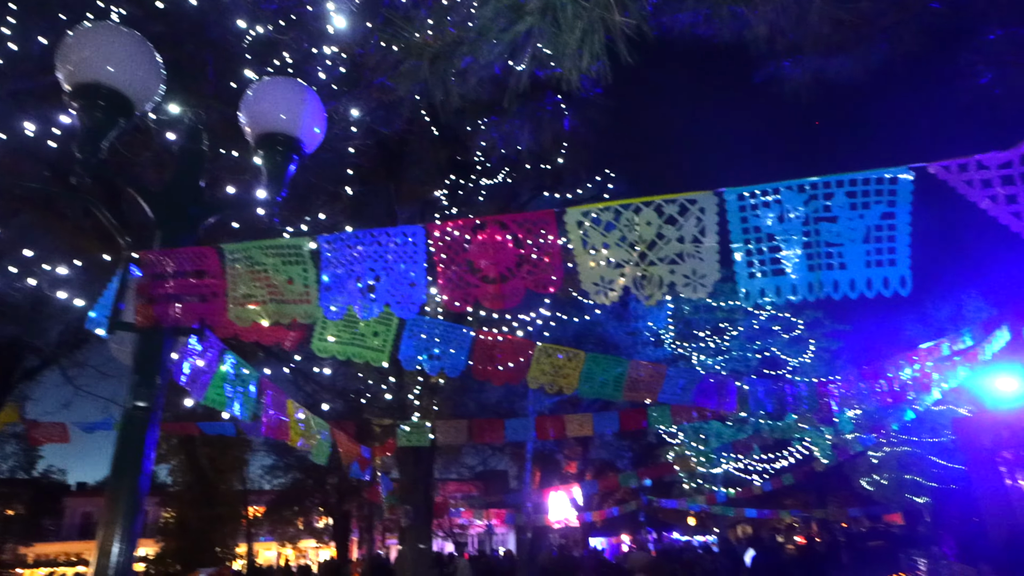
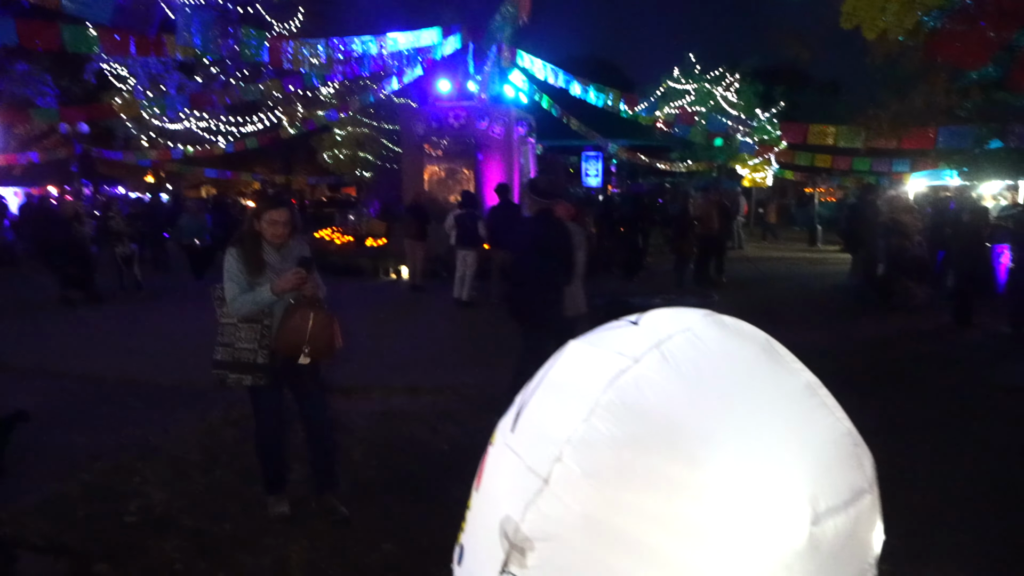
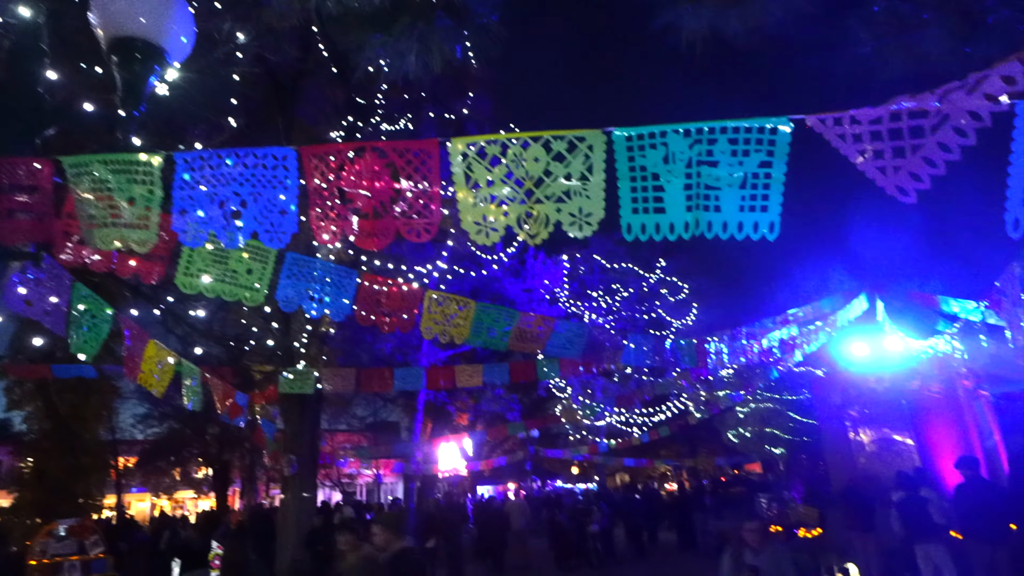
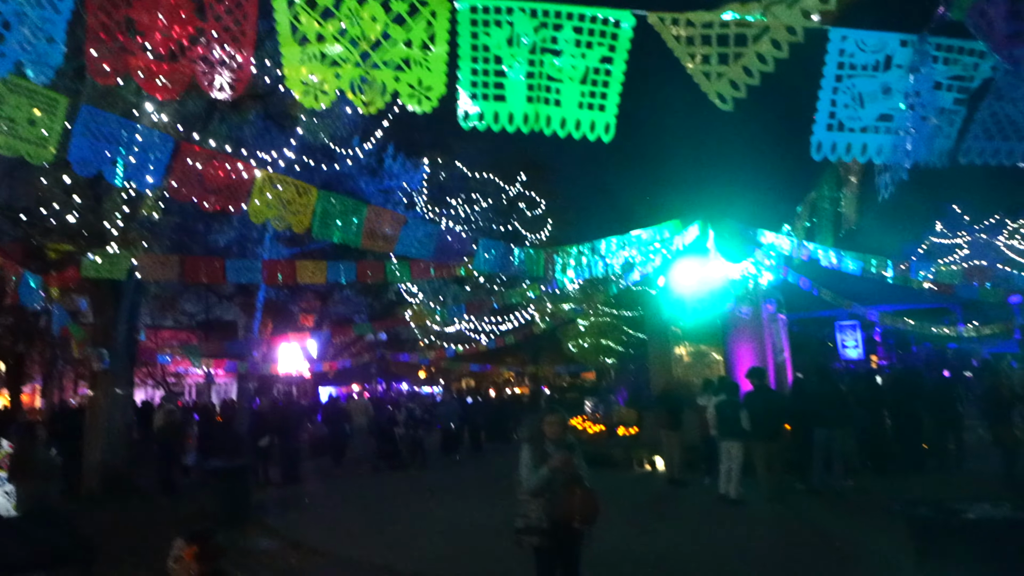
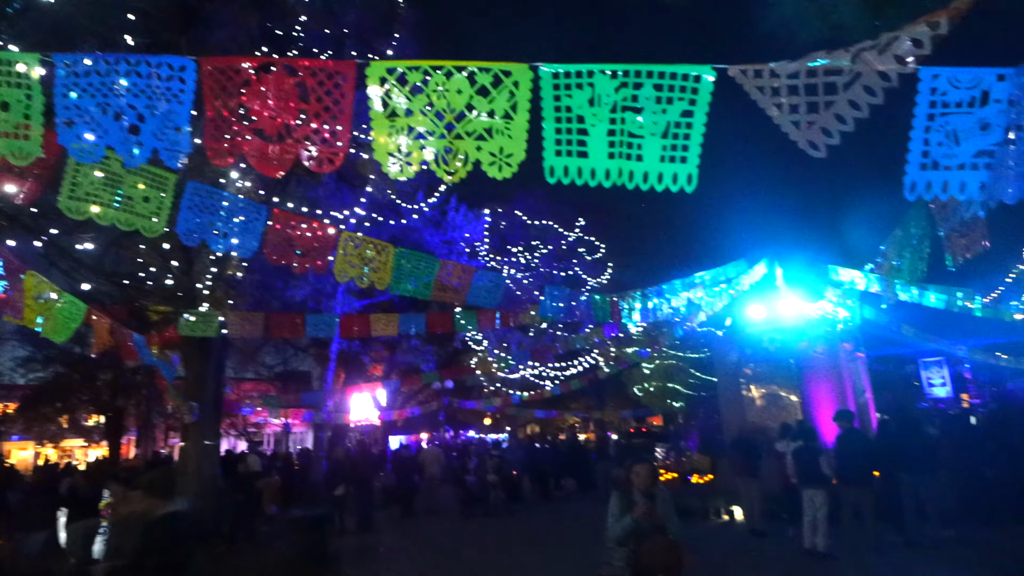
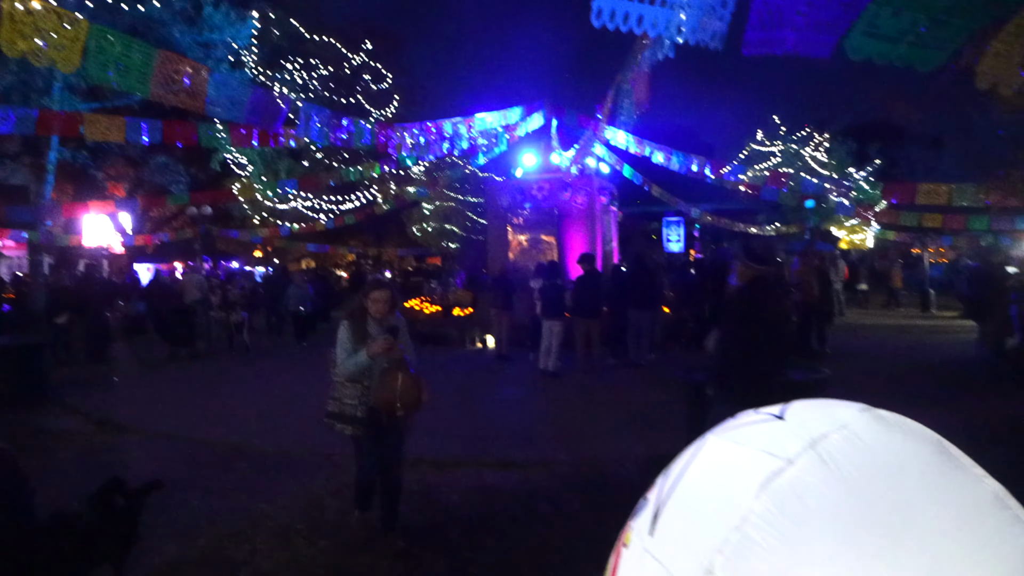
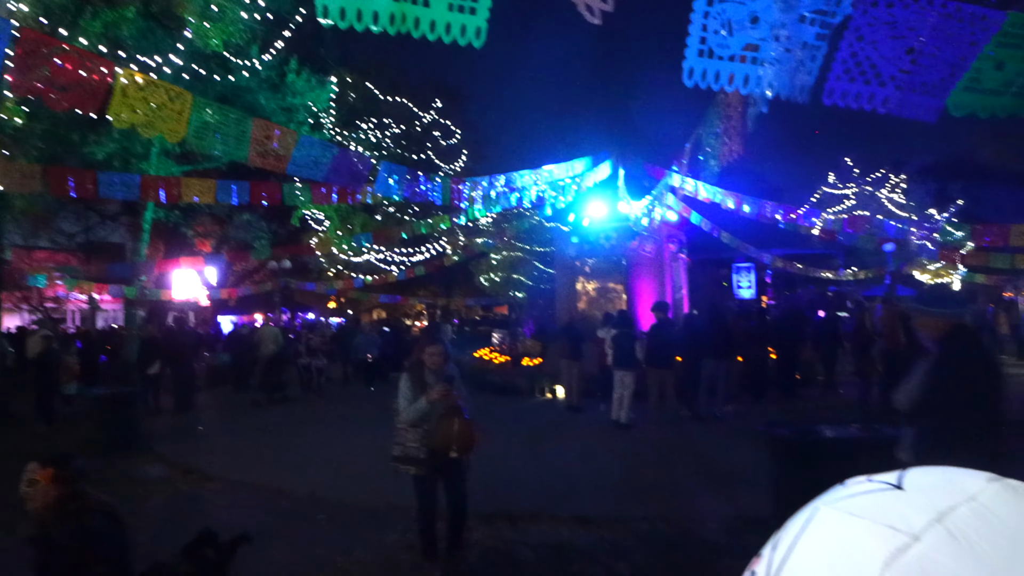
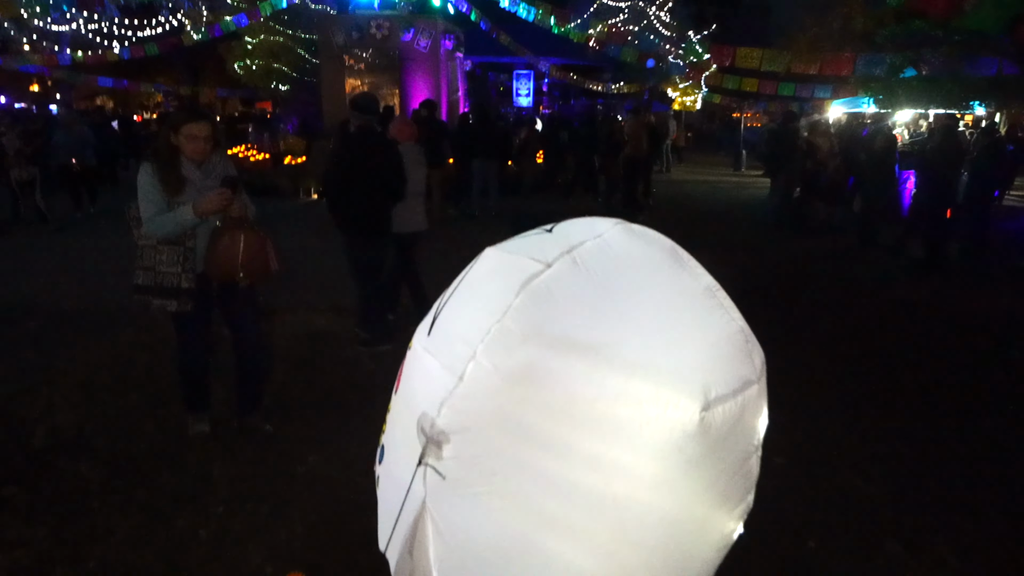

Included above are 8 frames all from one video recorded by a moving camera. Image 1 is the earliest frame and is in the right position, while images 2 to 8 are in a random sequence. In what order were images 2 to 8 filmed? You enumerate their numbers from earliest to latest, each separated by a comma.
3, 5, 4, 7, 6, 2, 8
